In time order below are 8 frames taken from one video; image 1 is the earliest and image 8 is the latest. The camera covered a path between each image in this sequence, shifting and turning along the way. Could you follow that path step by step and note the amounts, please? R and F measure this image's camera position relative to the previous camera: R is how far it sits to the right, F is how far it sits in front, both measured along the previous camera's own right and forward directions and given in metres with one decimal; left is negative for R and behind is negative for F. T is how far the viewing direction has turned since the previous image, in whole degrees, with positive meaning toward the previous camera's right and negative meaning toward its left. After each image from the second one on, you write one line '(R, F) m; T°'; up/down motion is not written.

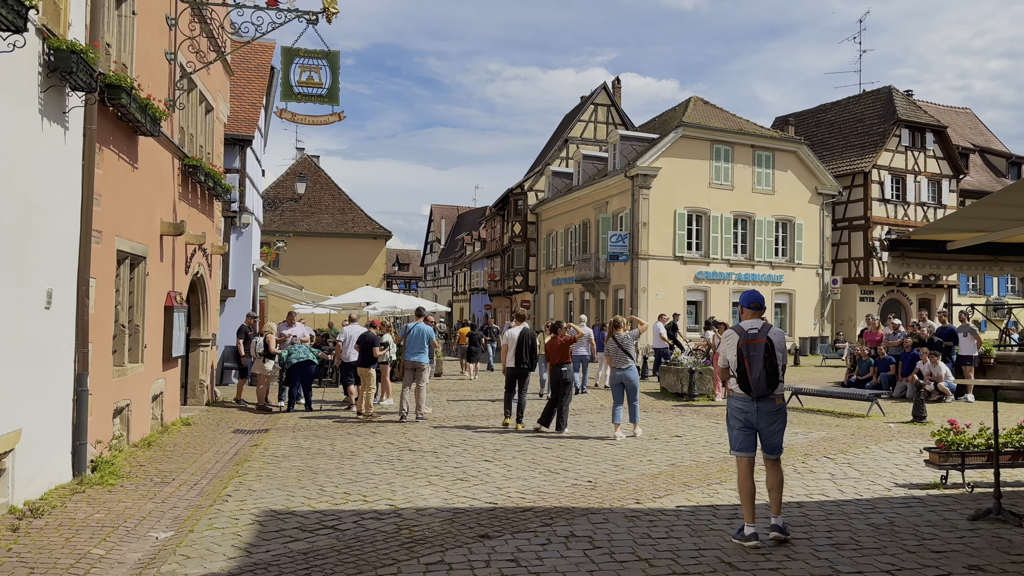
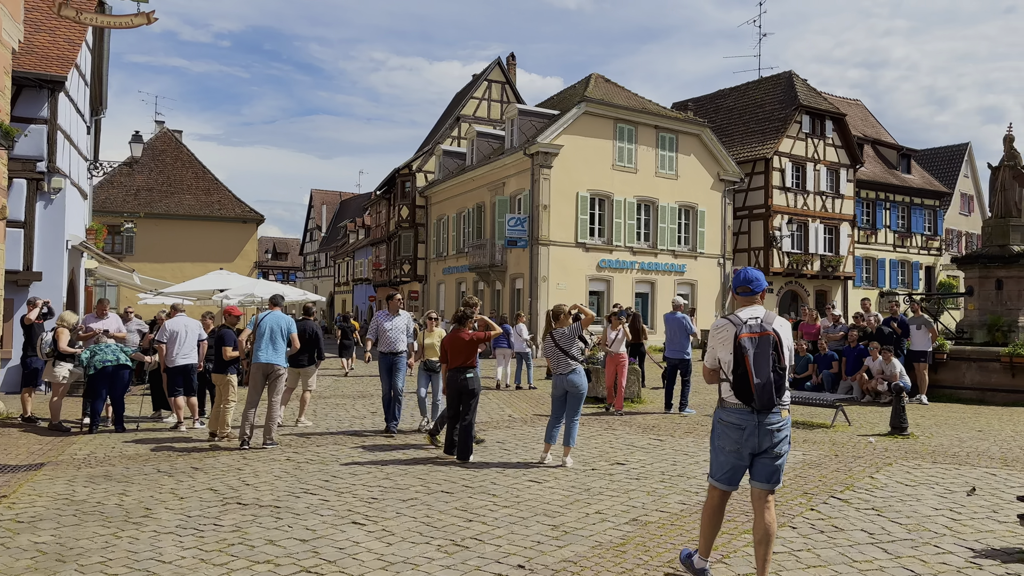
(0.0, +3.1) m; +8°
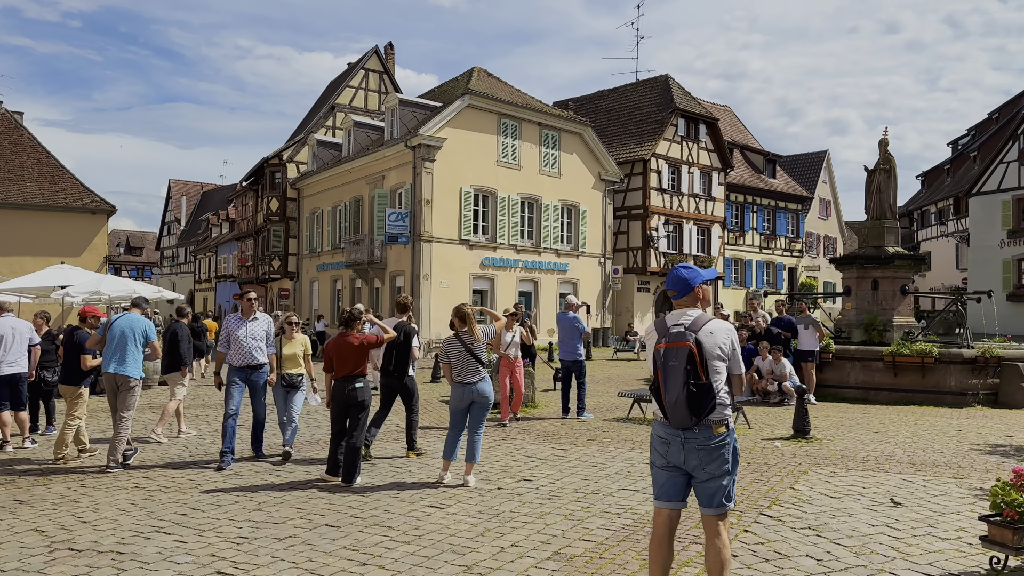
(-0.2, +0.9) m; +9°
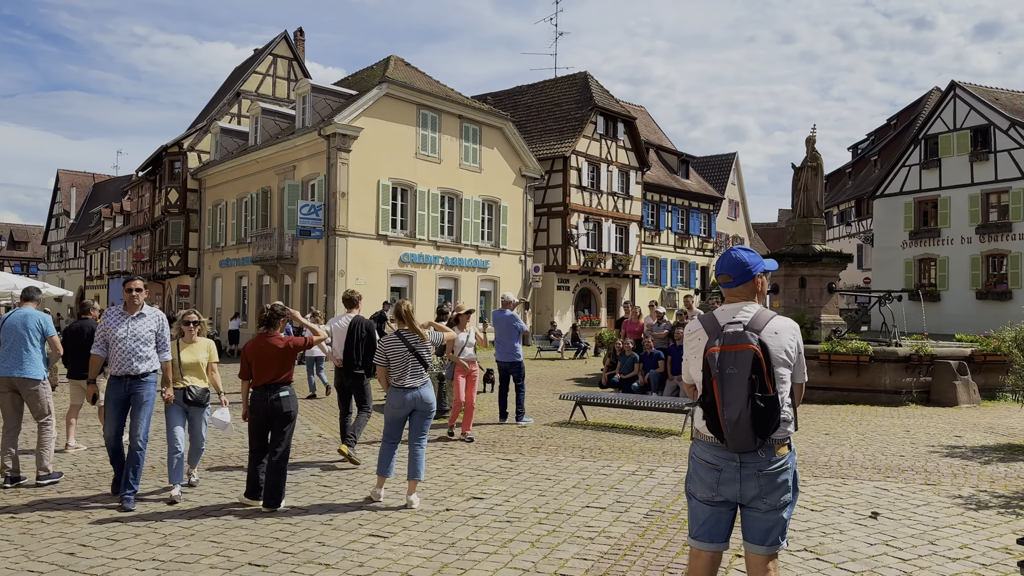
(-0.3, +0.9) m; +6°
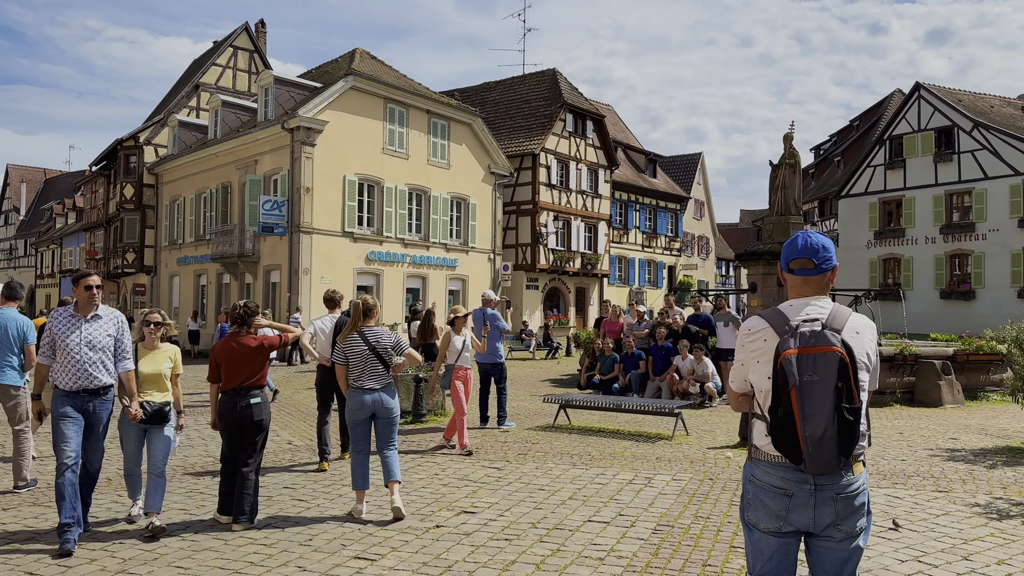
(-0.2, +0.5) m; +3°
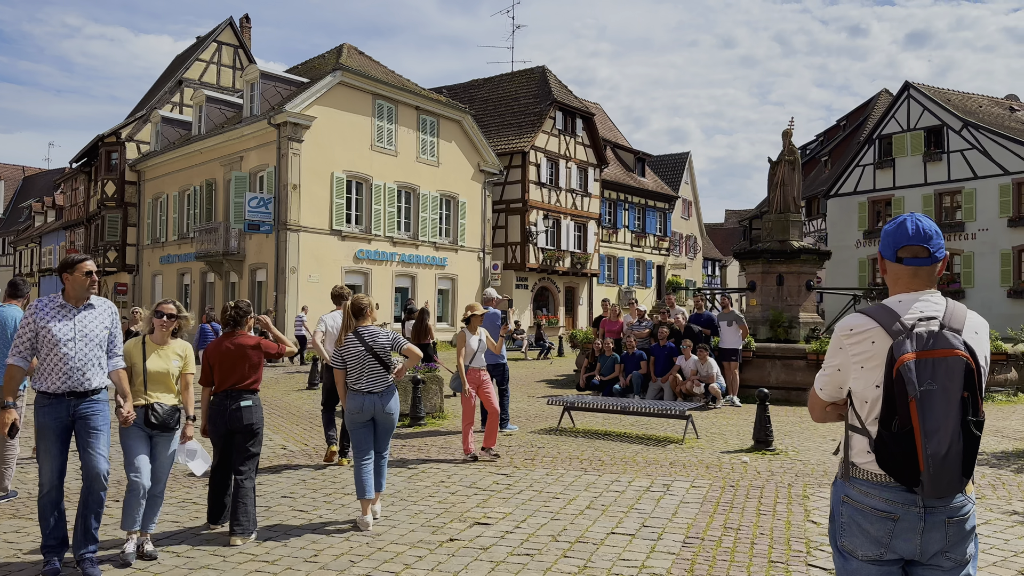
(-0.2, +0.4) m; +1°
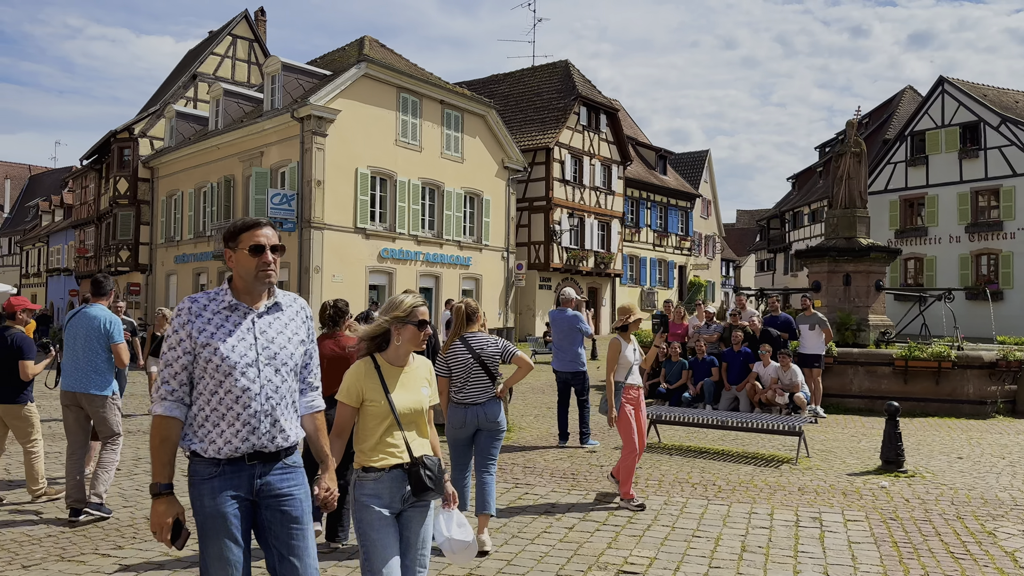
(-0.9, +1.0) m; 0°
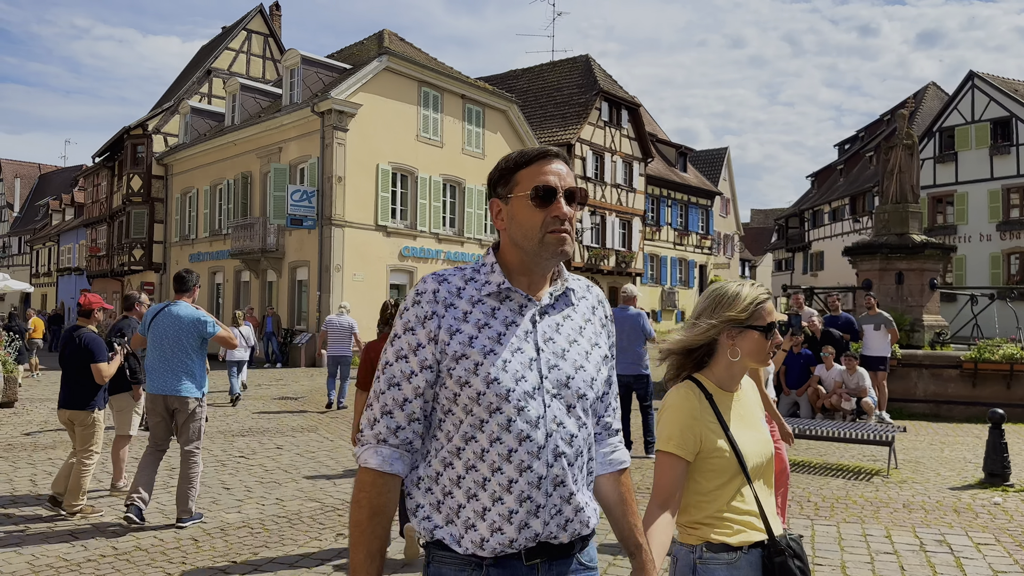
(-0.6, +0.7) m; 0°
